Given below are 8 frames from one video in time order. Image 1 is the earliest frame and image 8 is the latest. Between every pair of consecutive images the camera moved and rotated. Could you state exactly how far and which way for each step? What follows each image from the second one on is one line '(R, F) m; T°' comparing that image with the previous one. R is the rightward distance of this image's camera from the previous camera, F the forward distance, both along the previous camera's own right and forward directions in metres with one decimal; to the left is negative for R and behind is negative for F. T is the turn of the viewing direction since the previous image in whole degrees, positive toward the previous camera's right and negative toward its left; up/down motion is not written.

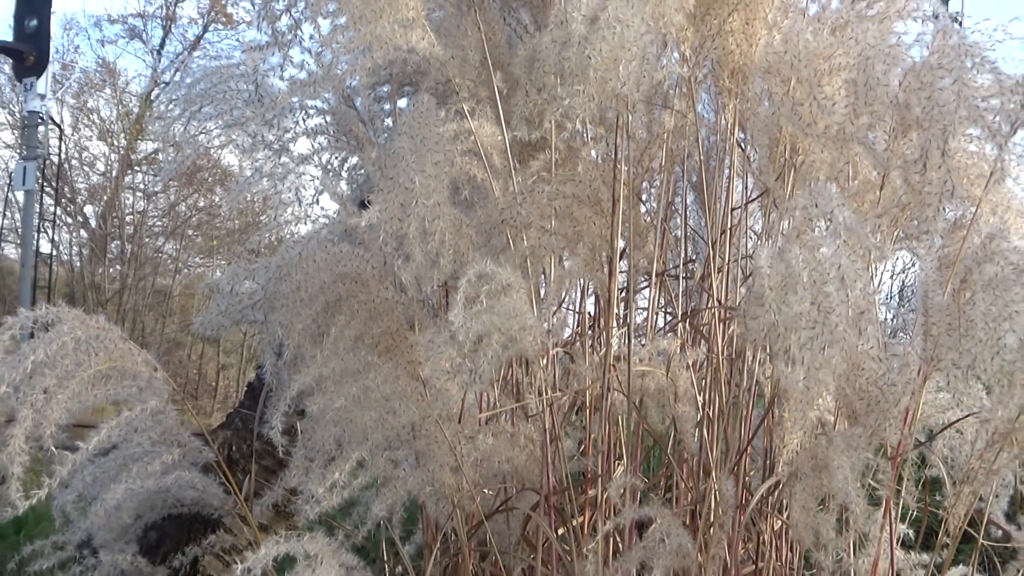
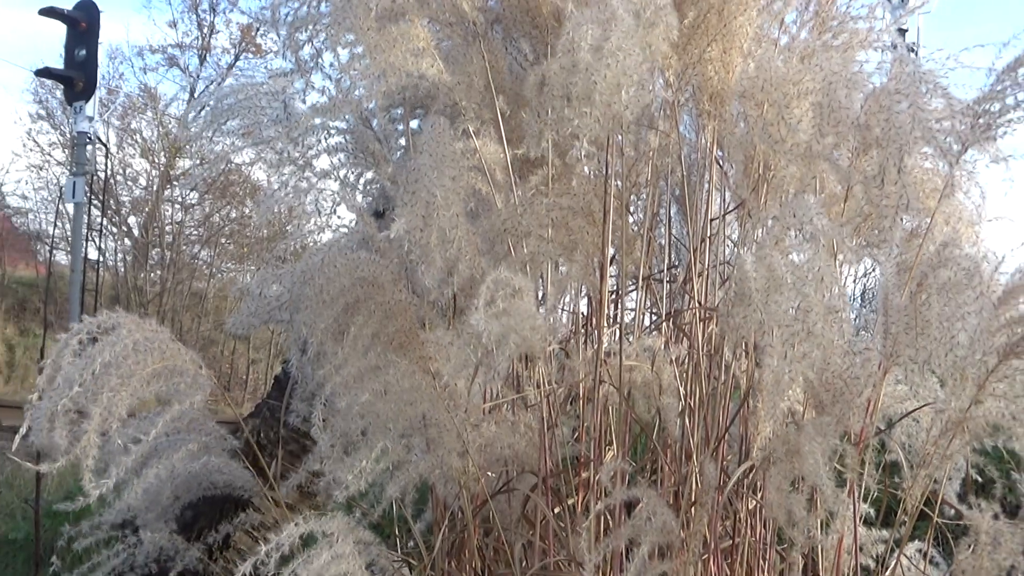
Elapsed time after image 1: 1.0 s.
(0.0, -0.2) m; 0°
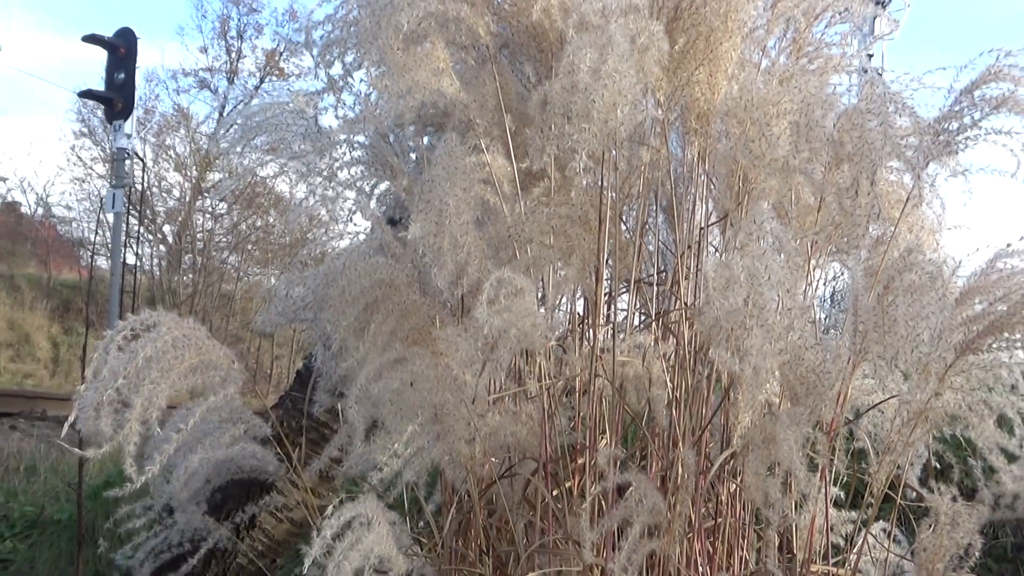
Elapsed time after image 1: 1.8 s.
(0.0, -0.2) m; 0°
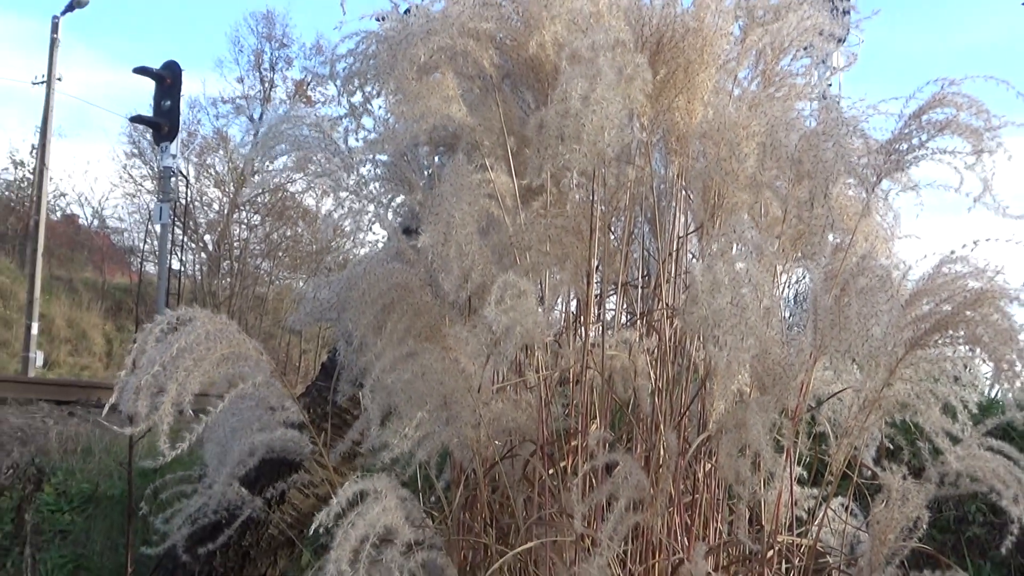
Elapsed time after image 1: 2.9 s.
(0.0, -0.3) m; 0°
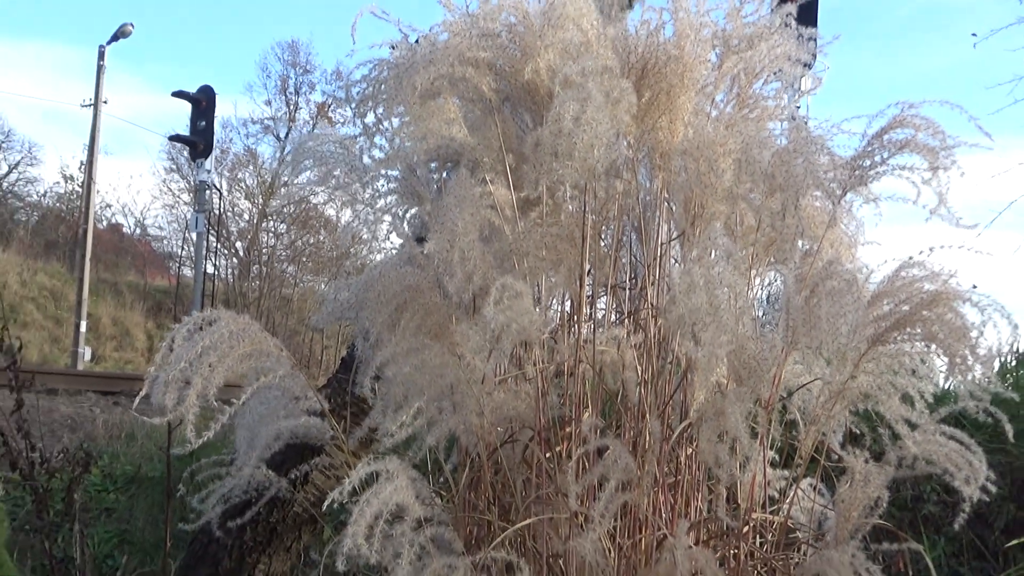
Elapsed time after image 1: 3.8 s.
(0.0, -0.3) m; -1°
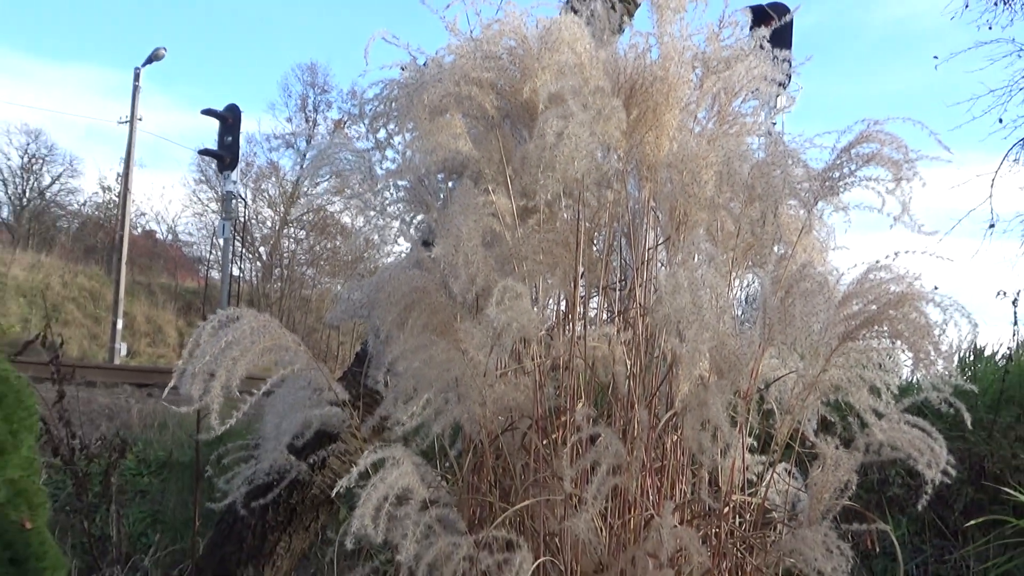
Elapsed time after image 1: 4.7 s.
(0.0, -0.3) m; -1°
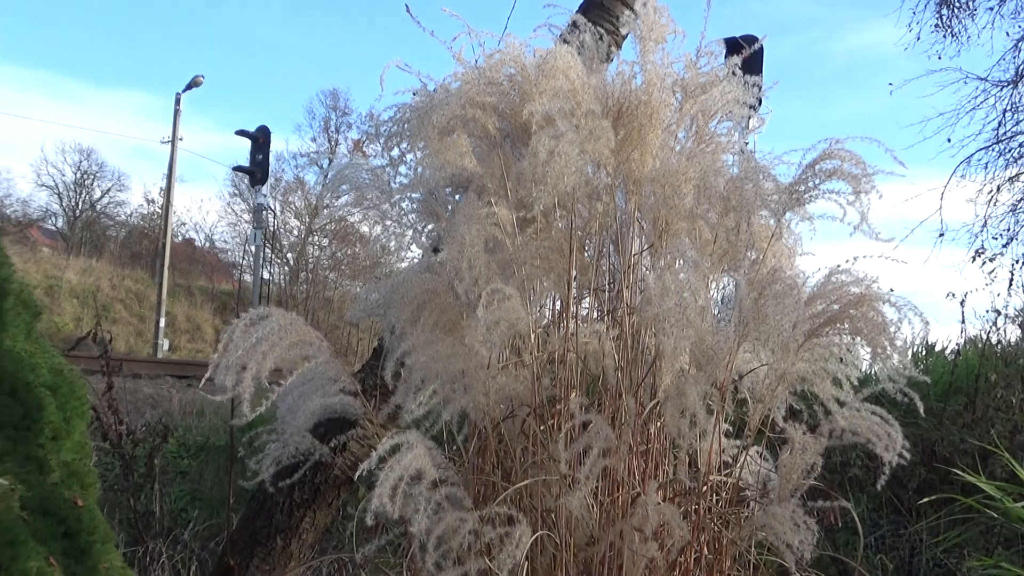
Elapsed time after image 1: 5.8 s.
(0.0, -0.4) m; -1°
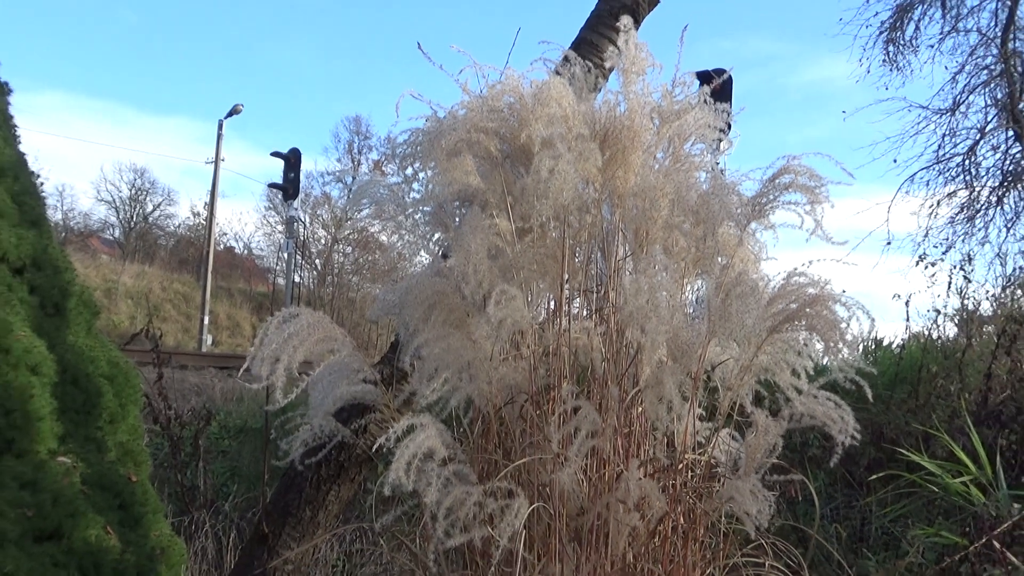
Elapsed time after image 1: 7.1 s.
(+0.1, -0.5) m; -1°
